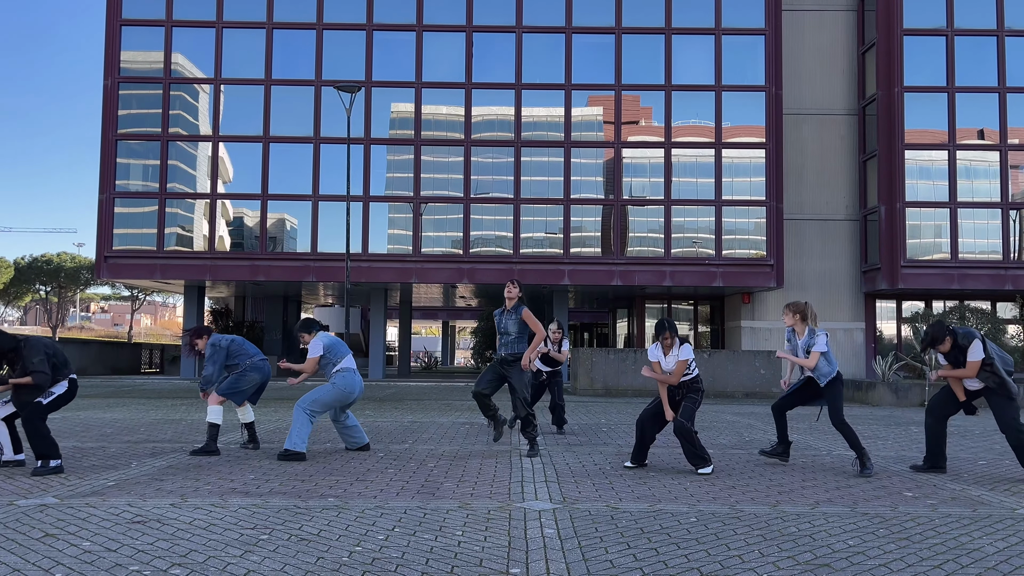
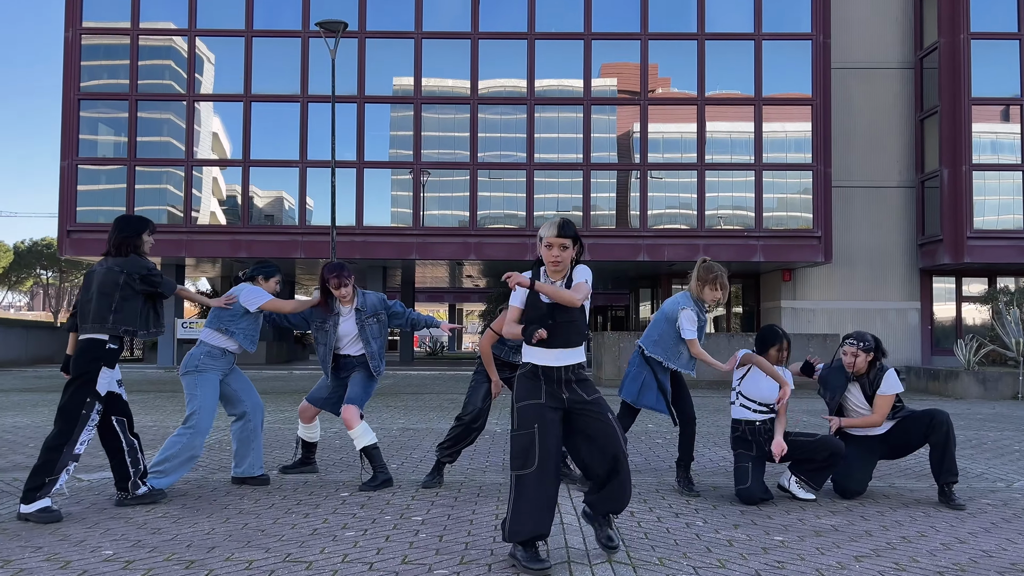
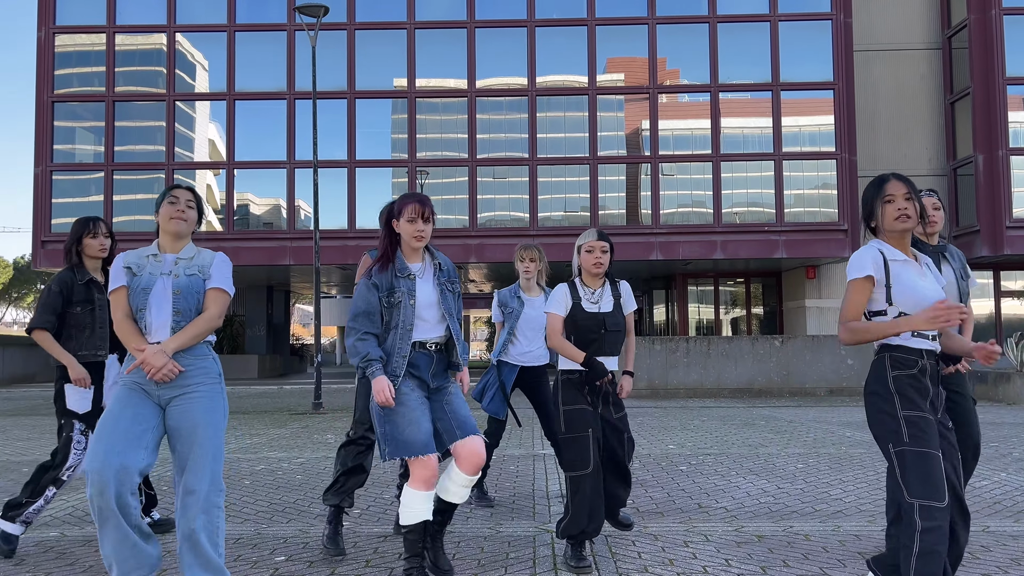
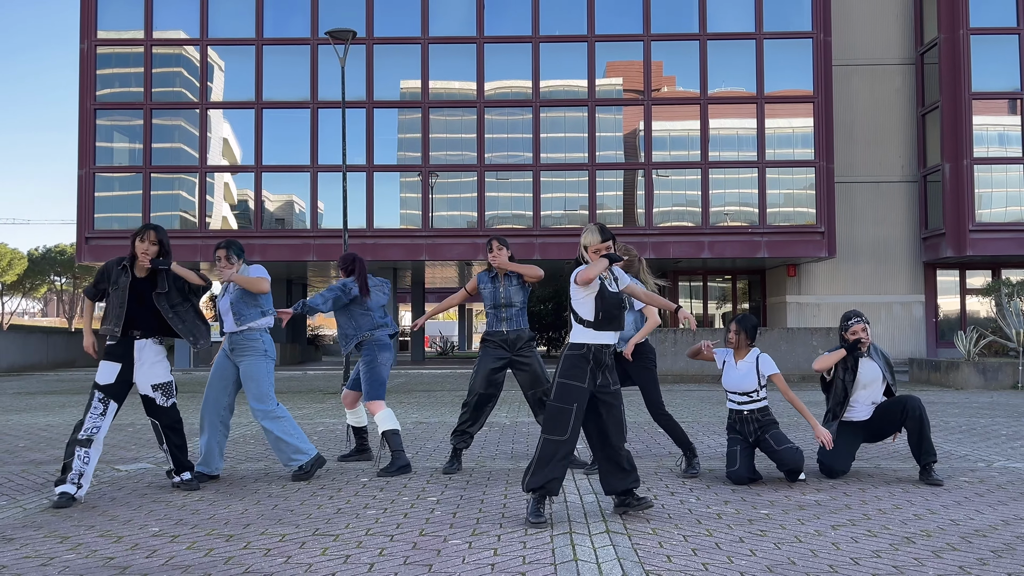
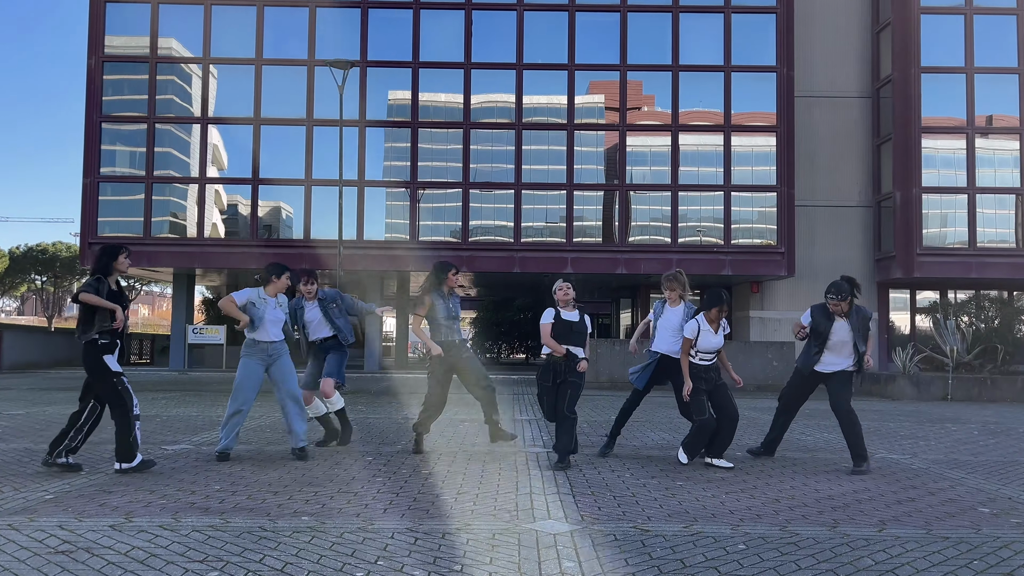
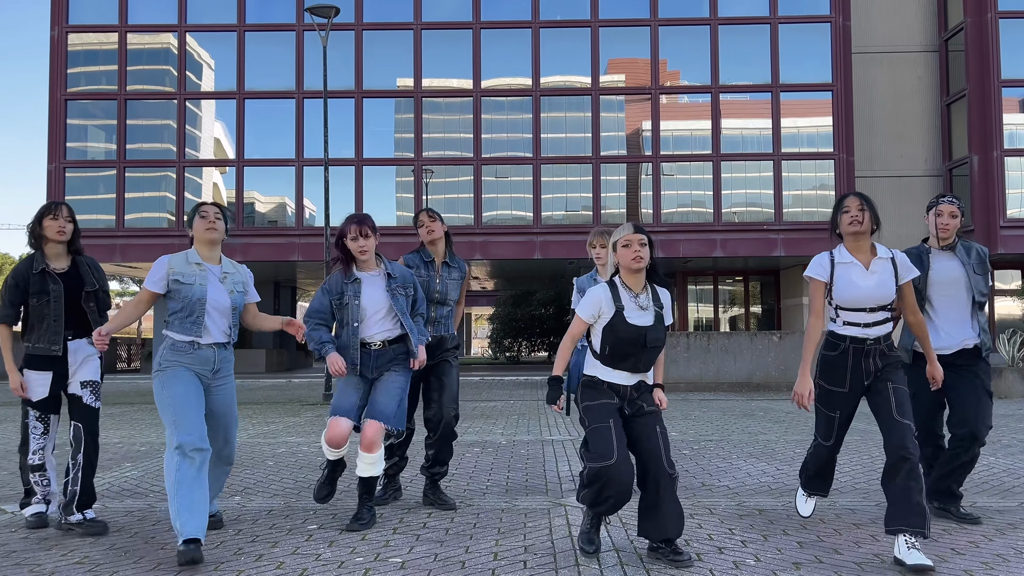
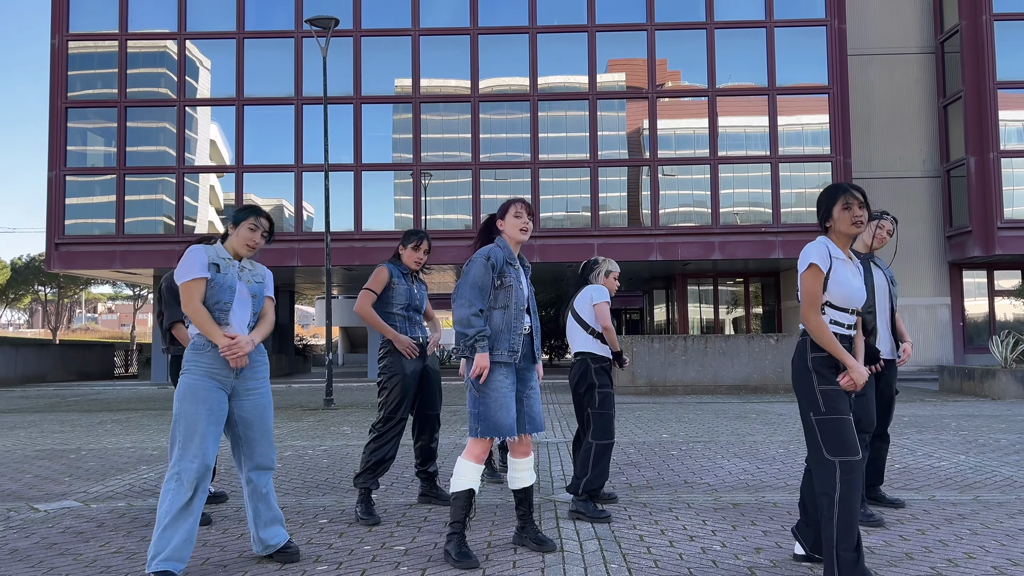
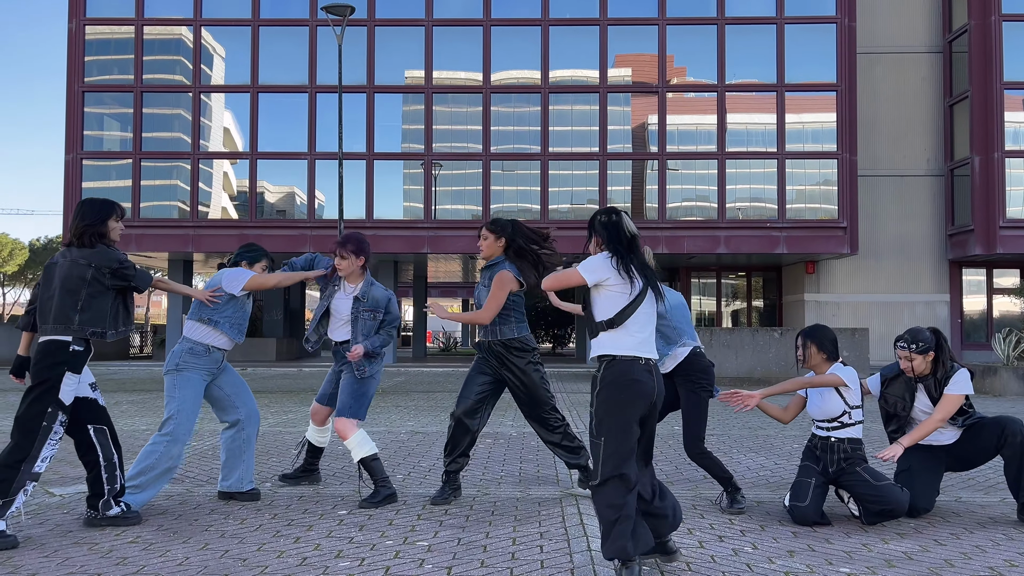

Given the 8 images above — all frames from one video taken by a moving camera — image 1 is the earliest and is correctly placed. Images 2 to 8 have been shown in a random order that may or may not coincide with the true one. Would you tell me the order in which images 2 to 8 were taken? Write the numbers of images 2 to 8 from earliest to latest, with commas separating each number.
5, 2, 8, 4, 6, 3, 7
